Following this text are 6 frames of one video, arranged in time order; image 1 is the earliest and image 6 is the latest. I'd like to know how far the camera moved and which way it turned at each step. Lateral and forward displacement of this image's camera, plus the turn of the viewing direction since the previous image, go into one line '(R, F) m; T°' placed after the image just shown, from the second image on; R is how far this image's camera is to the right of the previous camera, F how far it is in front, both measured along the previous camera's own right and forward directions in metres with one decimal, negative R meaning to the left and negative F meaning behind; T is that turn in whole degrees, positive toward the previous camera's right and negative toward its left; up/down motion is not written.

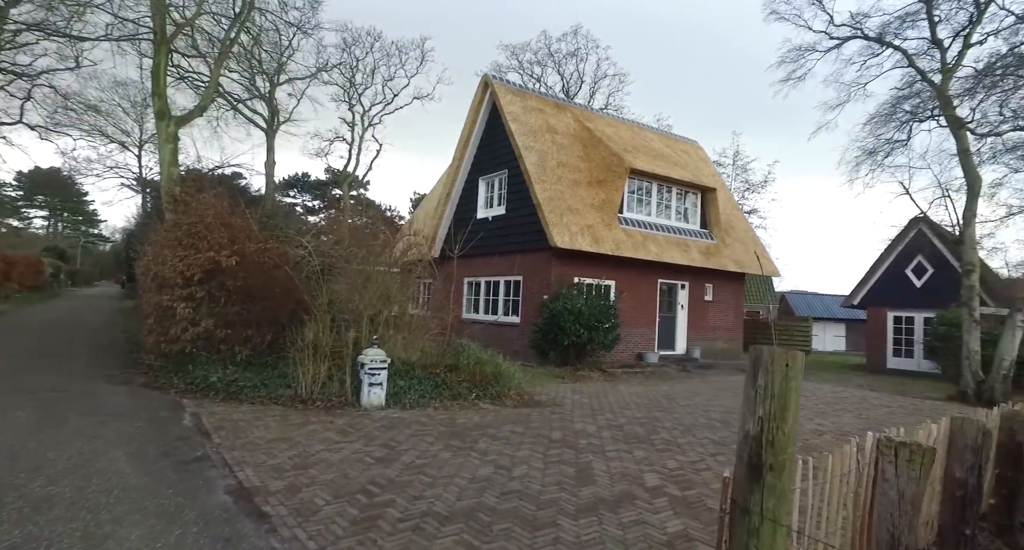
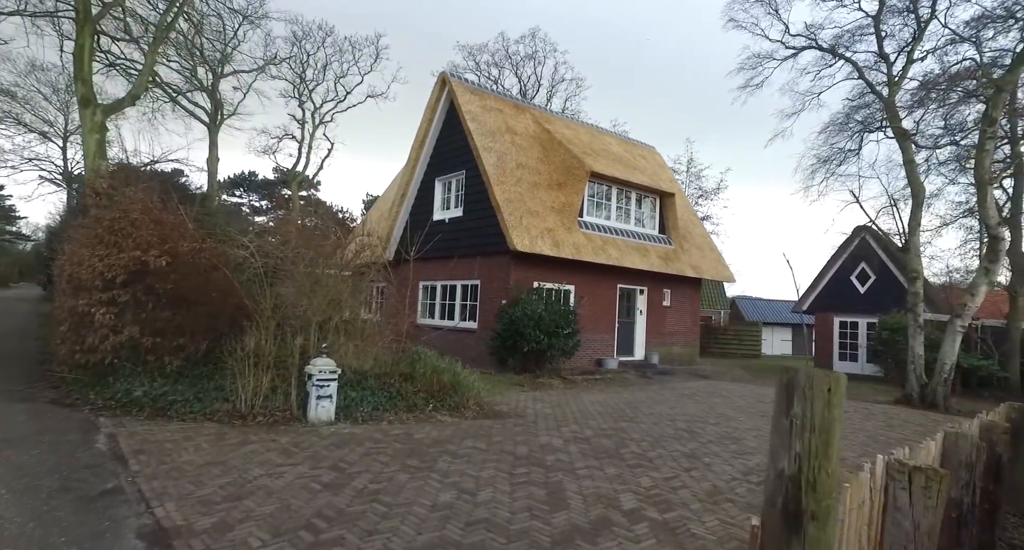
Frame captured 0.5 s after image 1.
(-0.1, +0.5) m; +5°
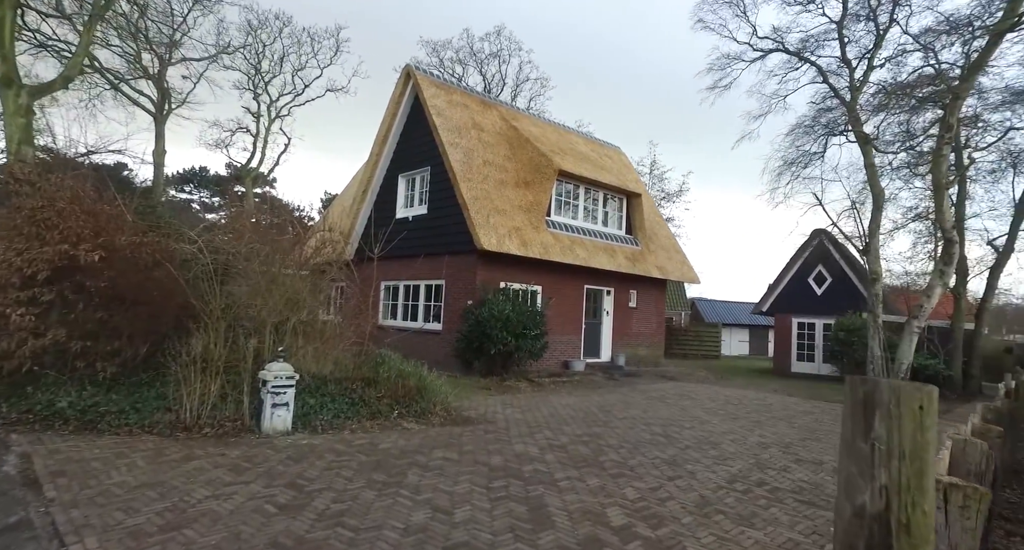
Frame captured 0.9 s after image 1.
(-0.2, +0.4) m; +4°
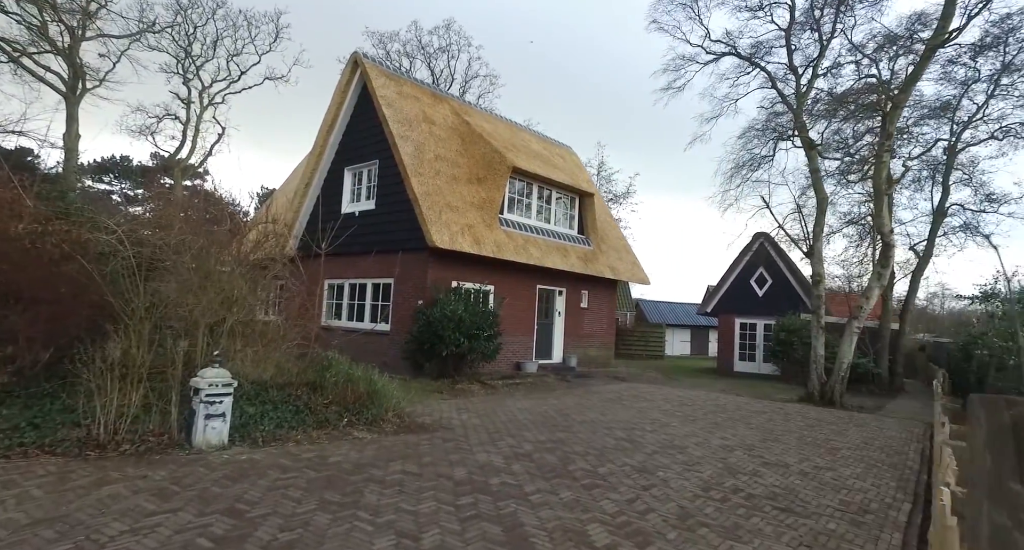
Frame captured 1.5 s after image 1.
(-0.2, +0.5) m; +6°
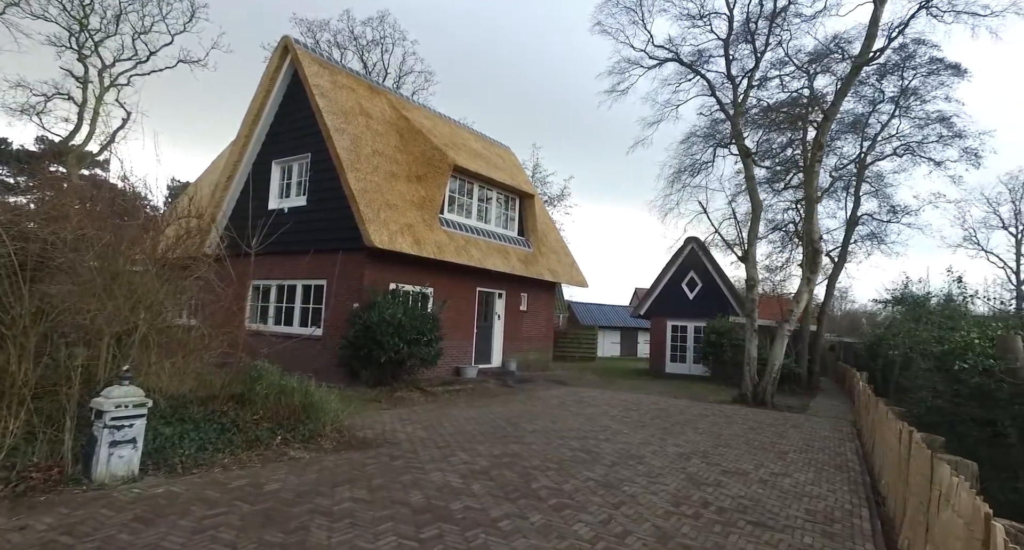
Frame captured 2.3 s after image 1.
(-0.3, +0.5) m; +7°
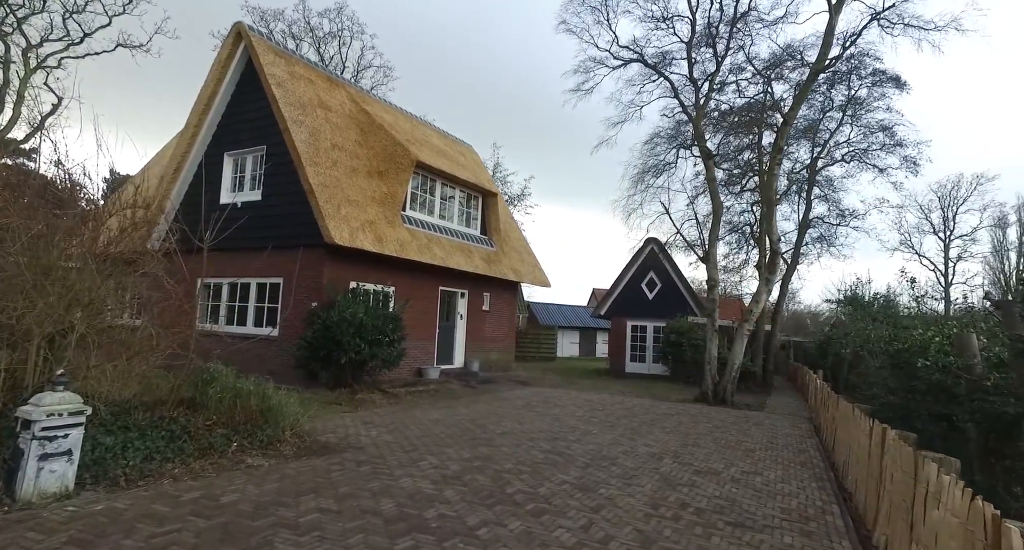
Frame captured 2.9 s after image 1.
(-0.2, +0.2) m; +4°
